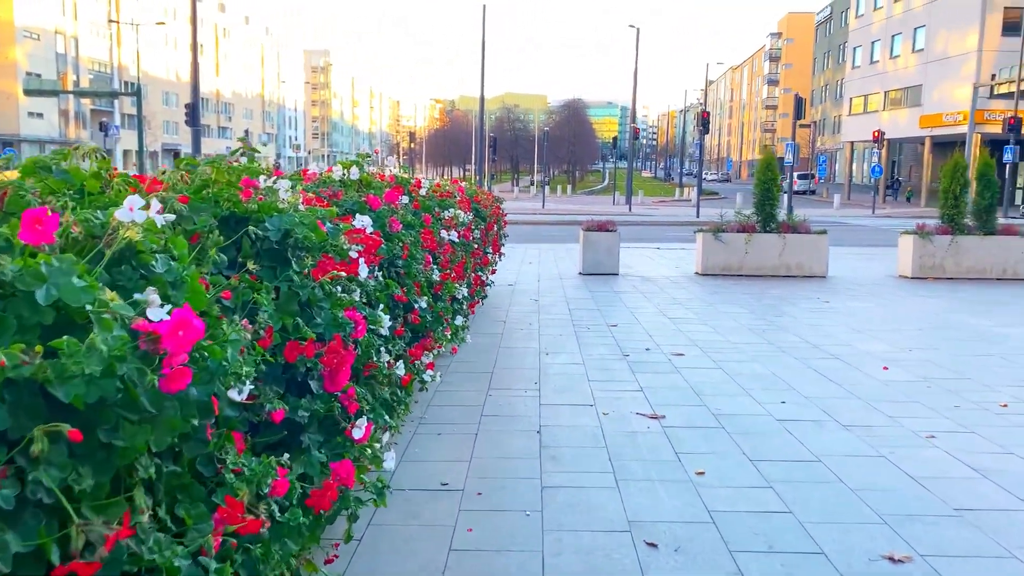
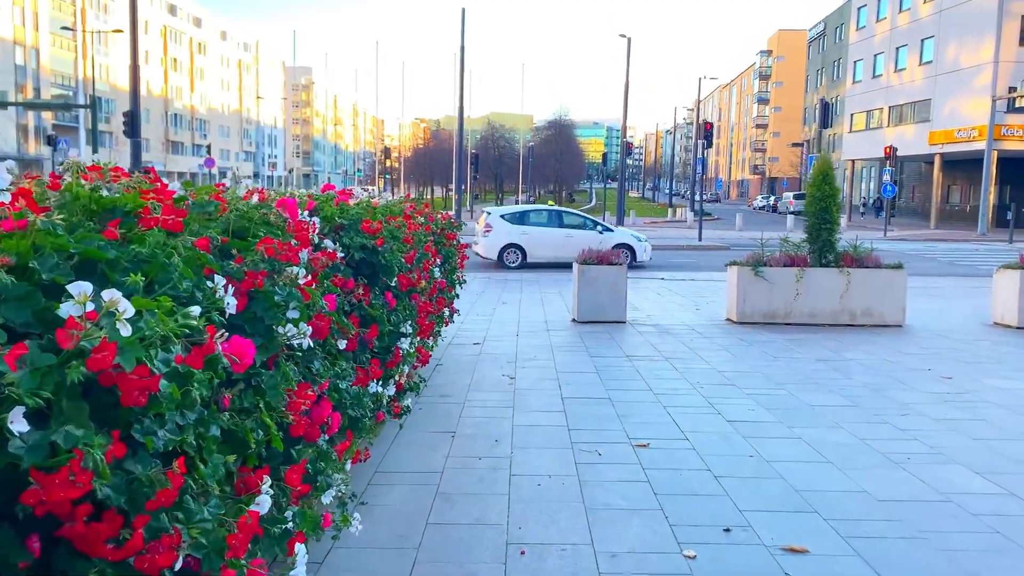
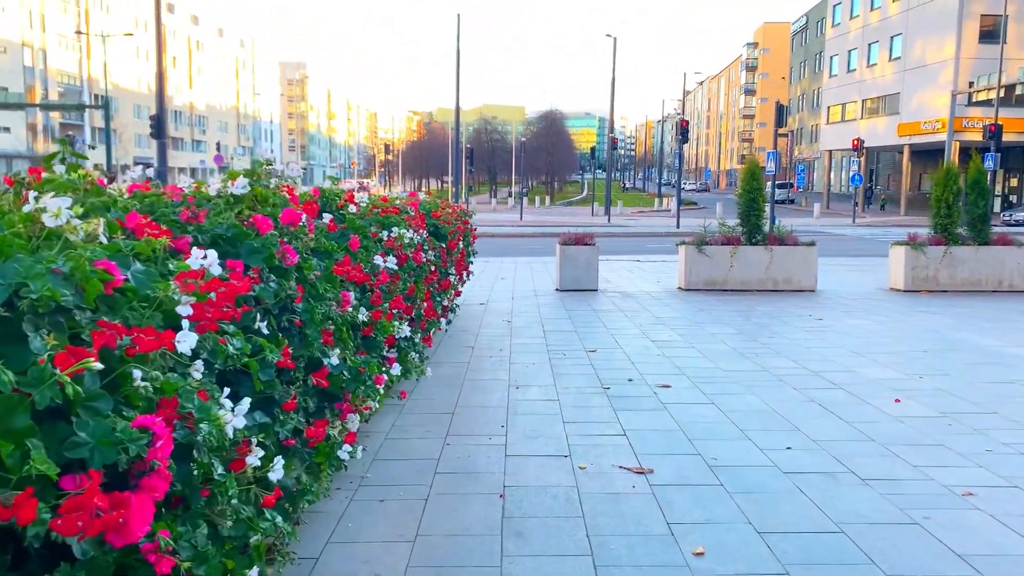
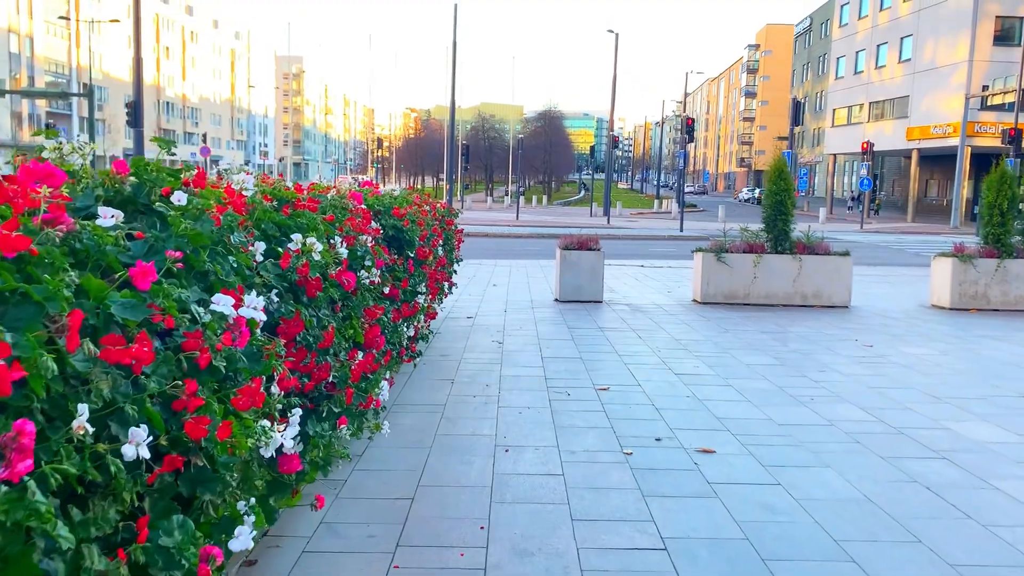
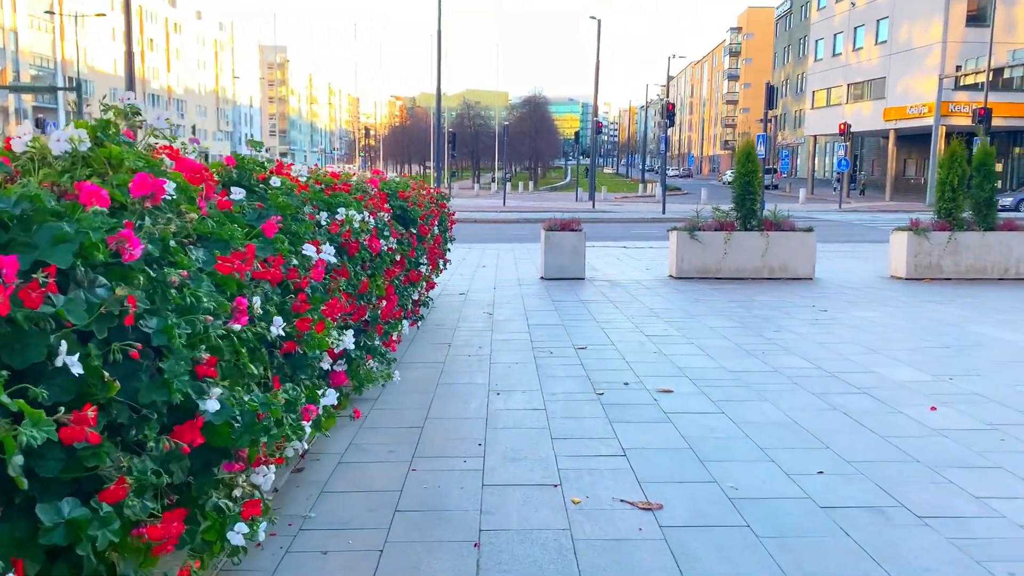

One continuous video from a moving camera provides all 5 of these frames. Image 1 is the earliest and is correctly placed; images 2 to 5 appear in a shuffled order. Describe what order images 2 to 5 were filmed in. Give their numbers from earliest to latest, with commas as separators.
3, 5, 4, 2
